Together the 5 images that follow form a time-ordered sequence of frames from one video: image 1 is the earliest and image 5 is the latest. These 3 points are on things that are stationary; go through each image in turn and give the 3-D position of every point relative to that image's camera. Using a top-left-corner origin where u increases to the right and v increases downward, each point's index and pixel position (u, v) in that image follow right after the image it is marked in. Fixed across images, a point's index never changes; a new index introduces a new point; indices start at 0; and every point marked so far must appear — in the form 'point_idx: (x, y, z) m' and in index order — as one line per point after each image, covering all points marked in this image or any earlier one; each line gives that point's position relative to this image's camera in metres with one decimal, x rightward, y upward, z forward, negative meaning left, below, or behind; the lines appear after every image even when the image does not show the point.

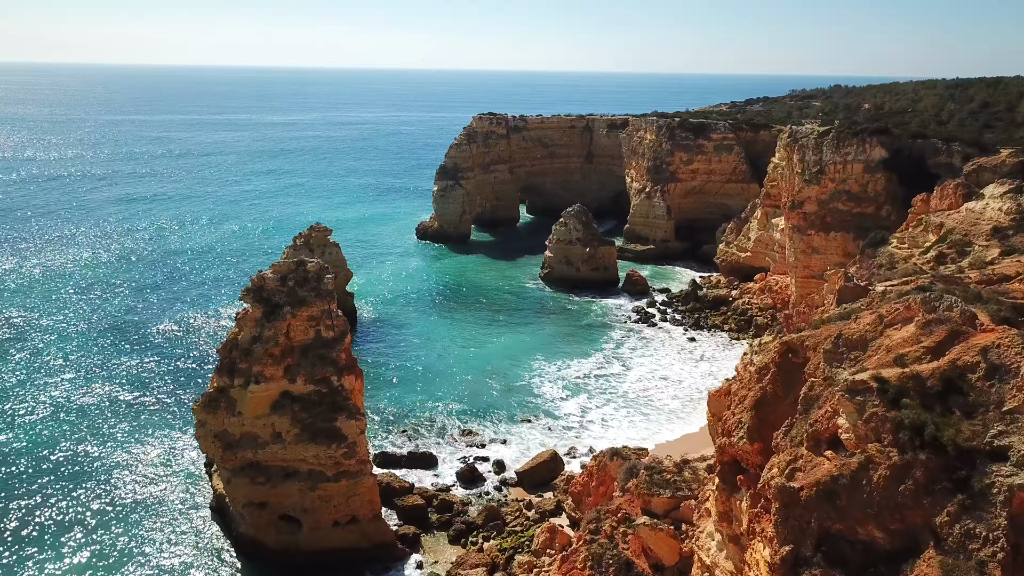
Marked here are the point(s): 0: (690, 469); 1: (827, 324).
0: (+3.9, -3.9, +17.4) m
1: (+5.3, -0.6, +13.4) m
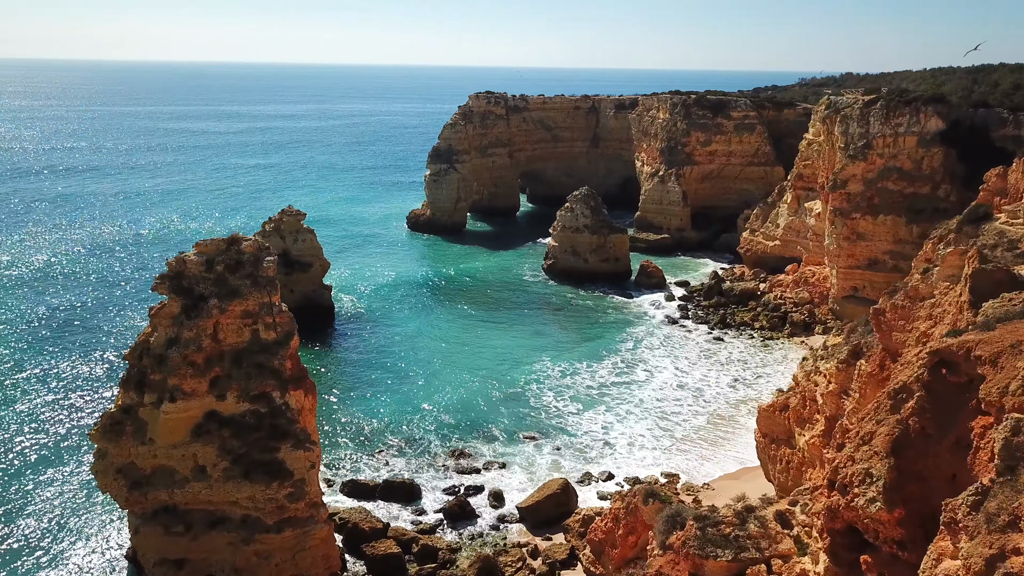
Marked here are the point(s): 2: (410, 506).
0: (+3.9, -3.7, +12.7) m
1: (+5.3, -0.4, +8.7) m
2: (-2.5, -5.4, +19.8) m
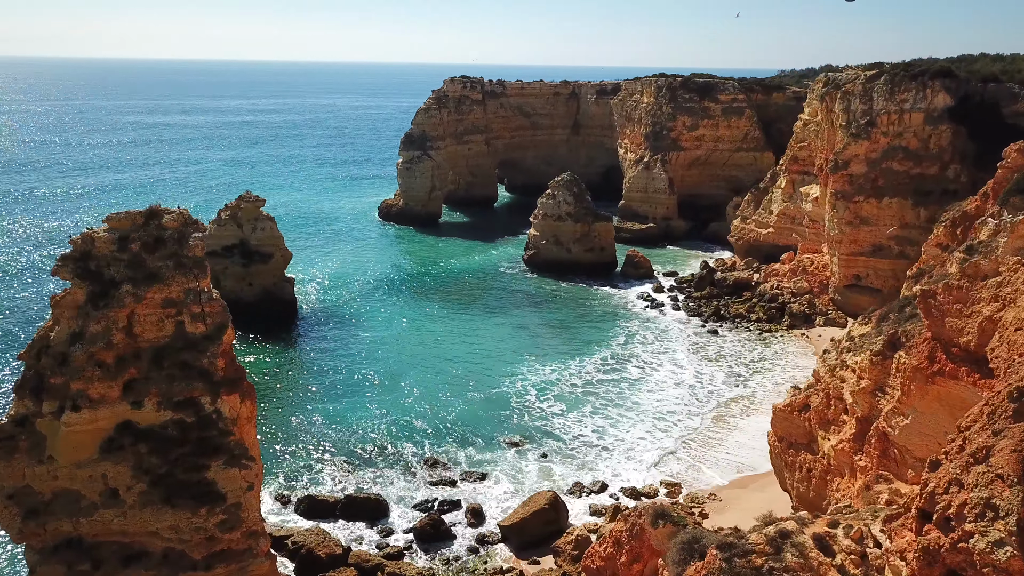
0: (+3.6, -3.4, +10.4) m
1: (+5.2, -0.1, +6.4) m
2: (-2.9, -5.1, +17.2) m
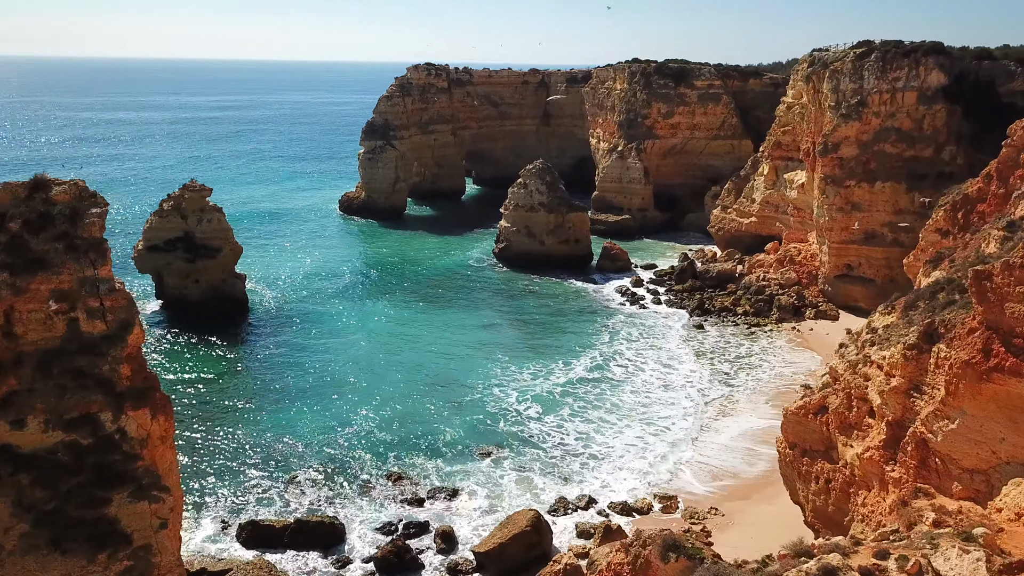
0: (+3.4, -3.1, +8.4) m
1: (+5.1, +0.2, +4.5) m
2: (-3.4, -4.9, +15.0) m
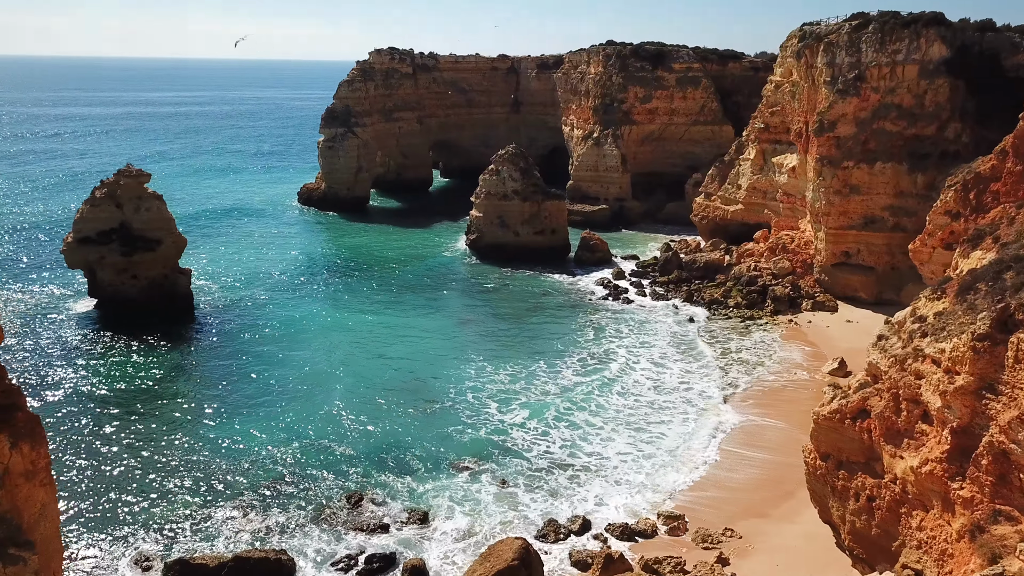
0: (+3.4, -2.9, +6.2) m
1: (+5.2, +0.4, +2.3) m
2: (-3.6, -4.8, +12.5) m
